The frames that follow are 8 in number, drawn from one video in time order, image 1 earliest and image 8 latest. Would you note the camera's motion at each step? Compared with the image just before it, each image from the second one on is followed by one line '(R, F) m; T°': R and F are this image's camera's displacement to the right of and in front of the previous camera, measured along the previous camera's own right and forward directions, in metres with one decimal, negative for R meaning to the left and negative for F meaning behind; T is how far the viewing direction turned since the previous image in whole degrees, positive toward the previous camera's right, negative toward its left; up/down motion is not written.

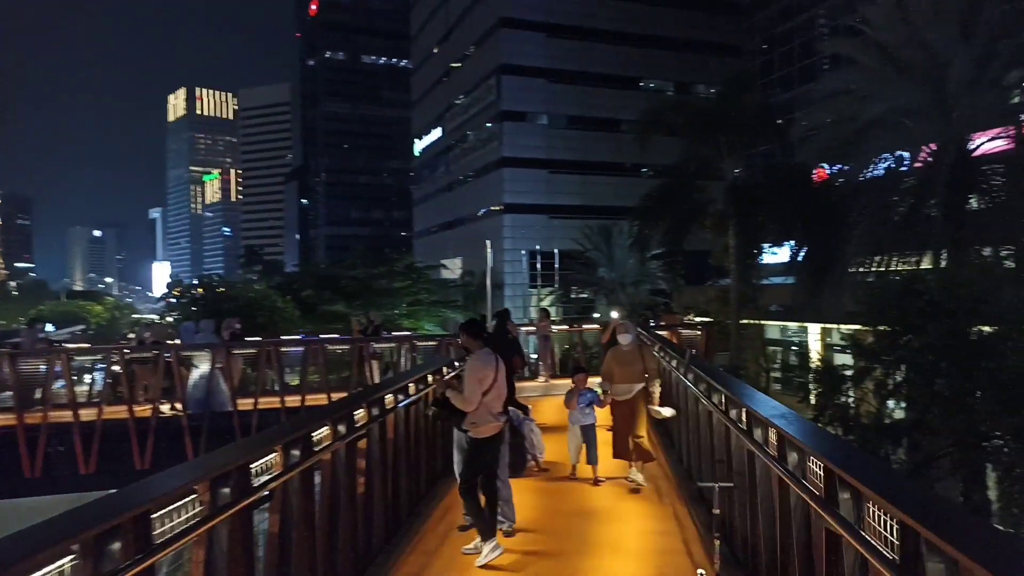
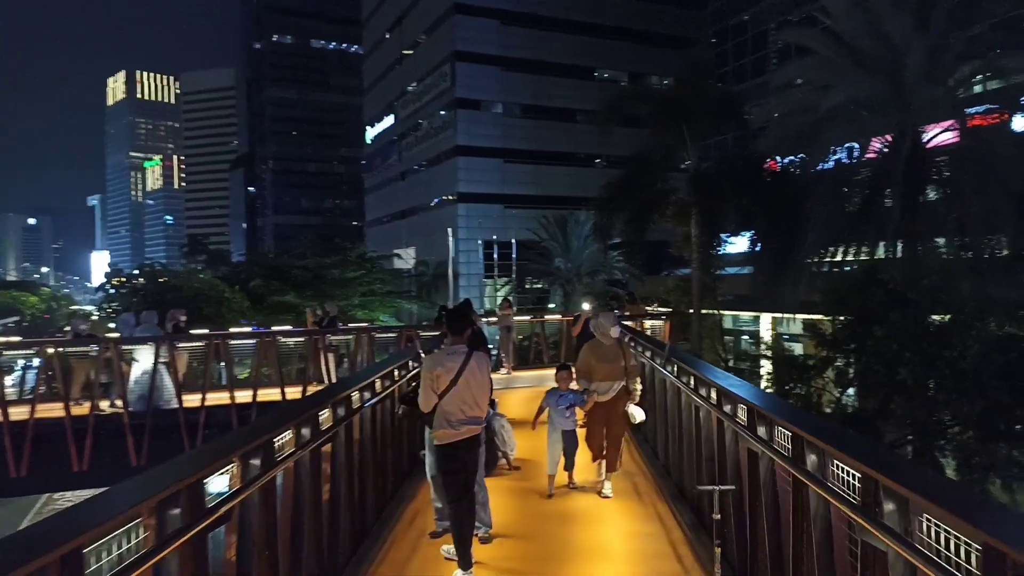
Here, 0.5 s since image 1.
(-0.1, +0.3) m; +4°
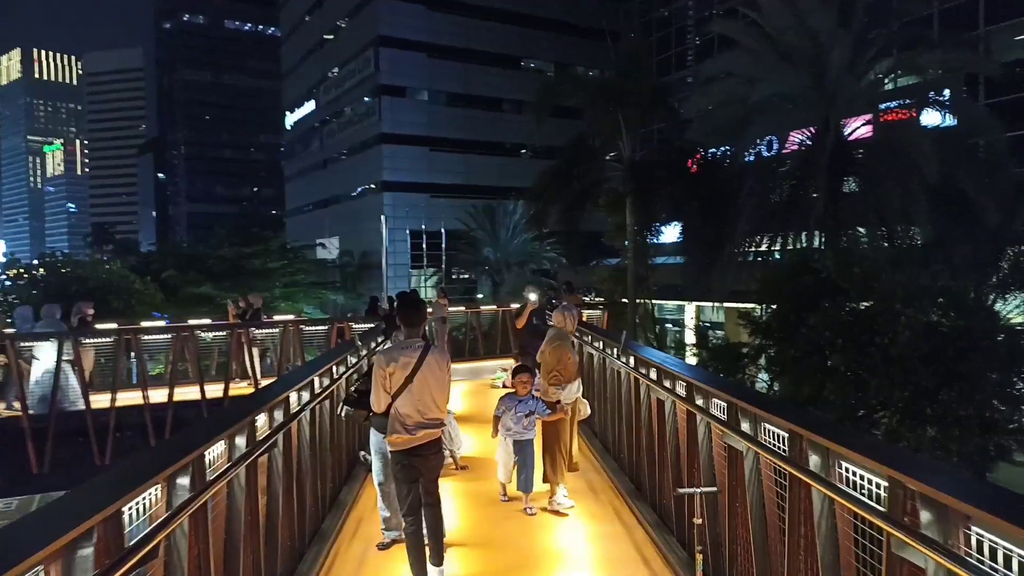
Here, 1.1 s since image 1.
(-0.2, +0.3) m; +6°
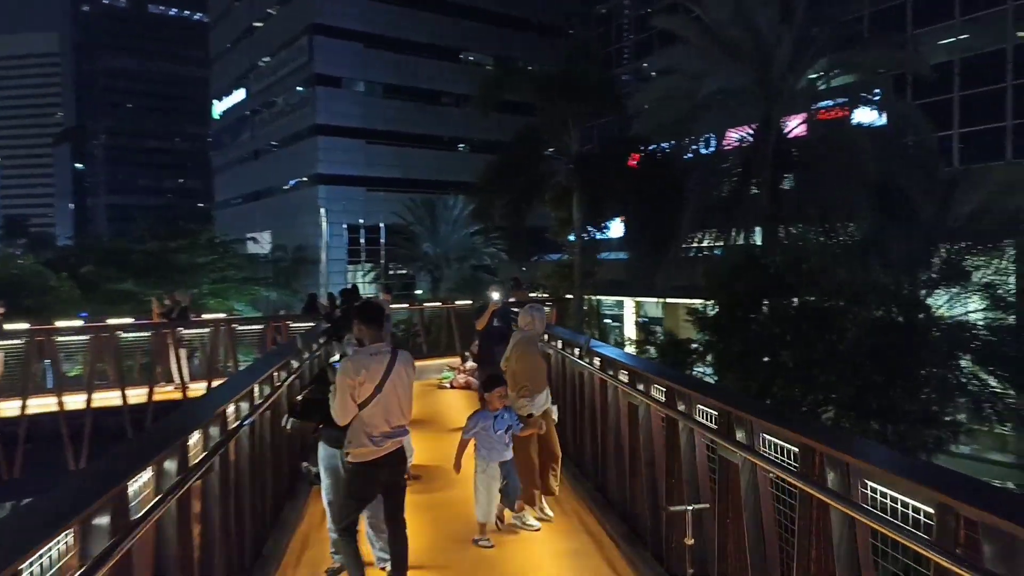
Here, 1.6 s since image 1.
(-0.1, +0.3) m; +5°
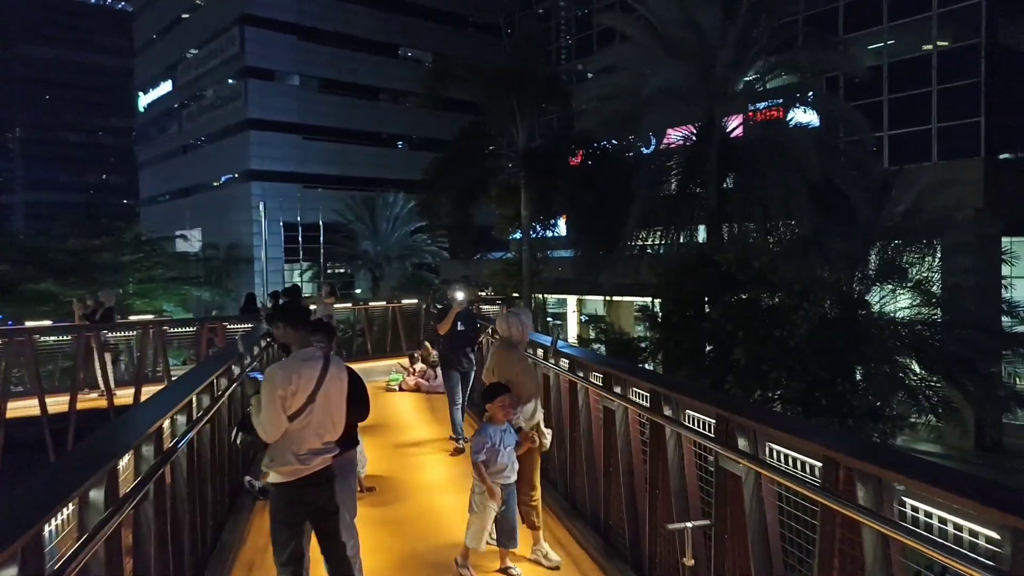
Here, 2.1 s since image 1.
(-0.1, +0.3) m; +5°
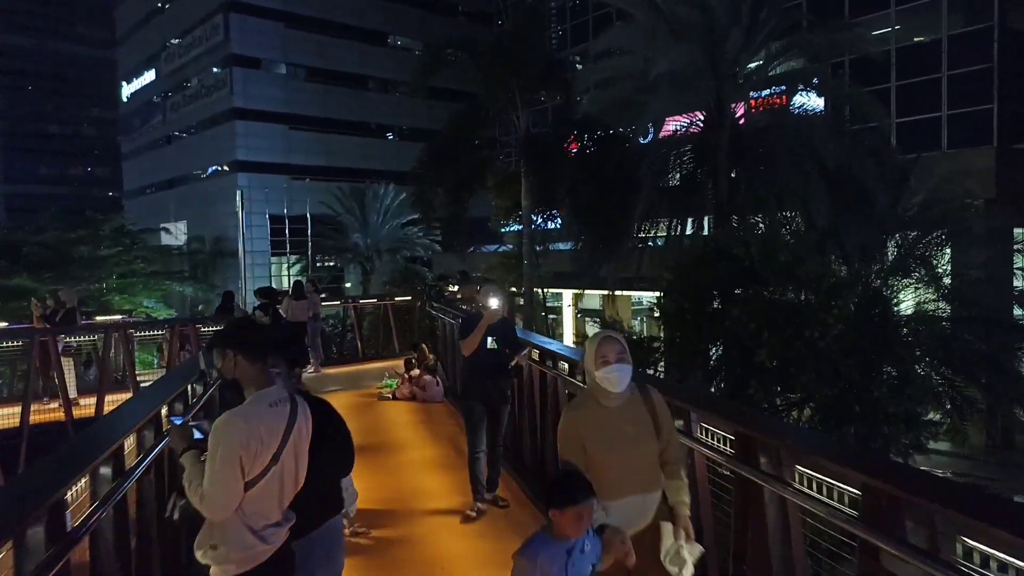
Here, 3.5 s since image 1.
(-0.2, +0.8) m; +1°
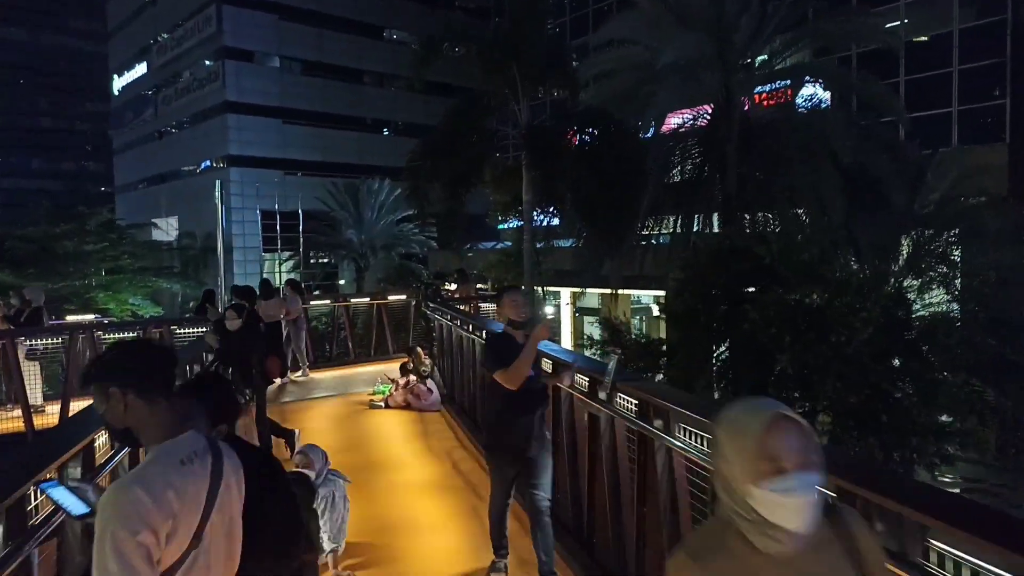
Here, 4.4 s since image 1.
(-0.1, +0.6) m; 0°
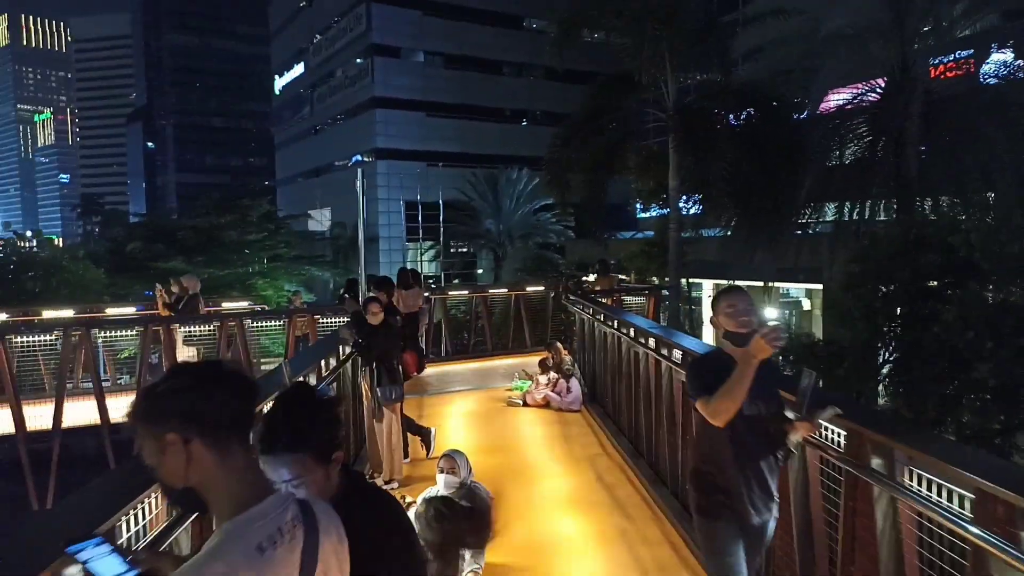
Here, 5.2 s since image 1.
(-0.1, +0.4) m; -11°
